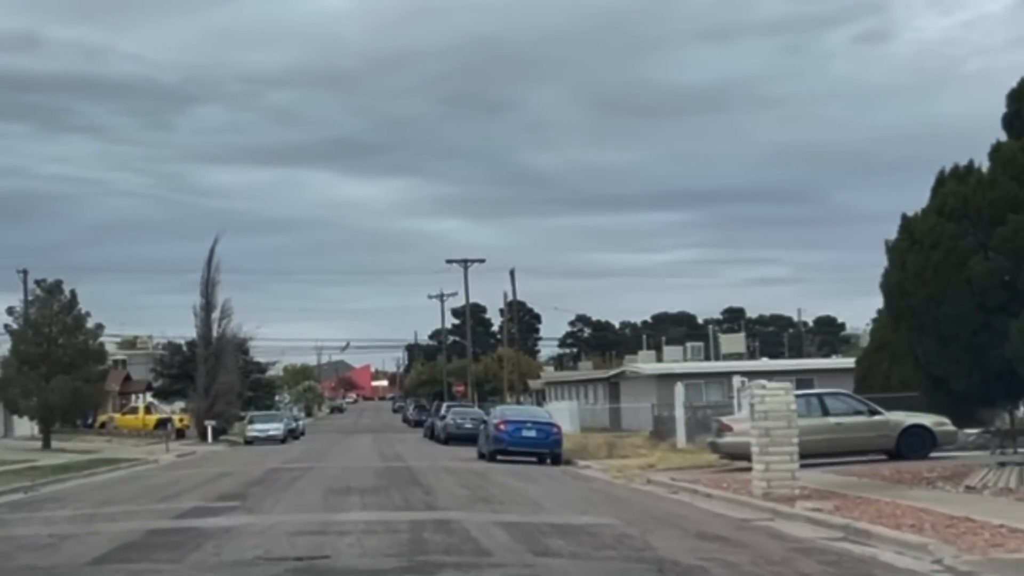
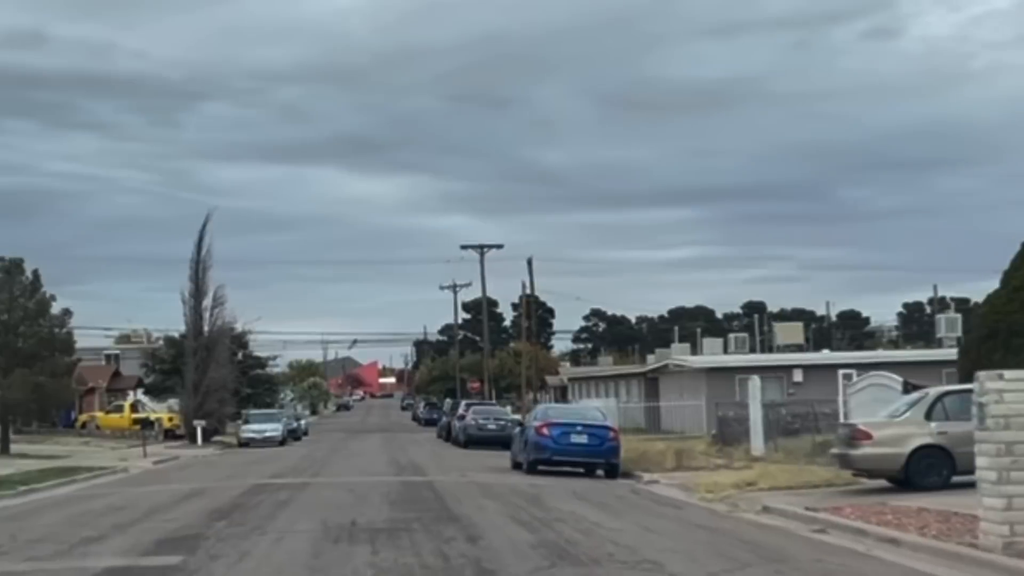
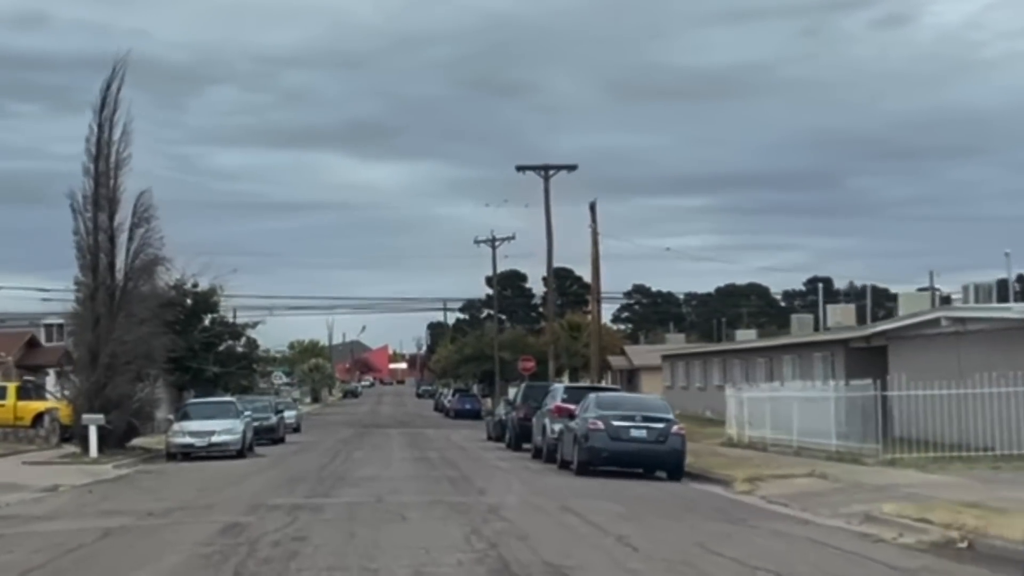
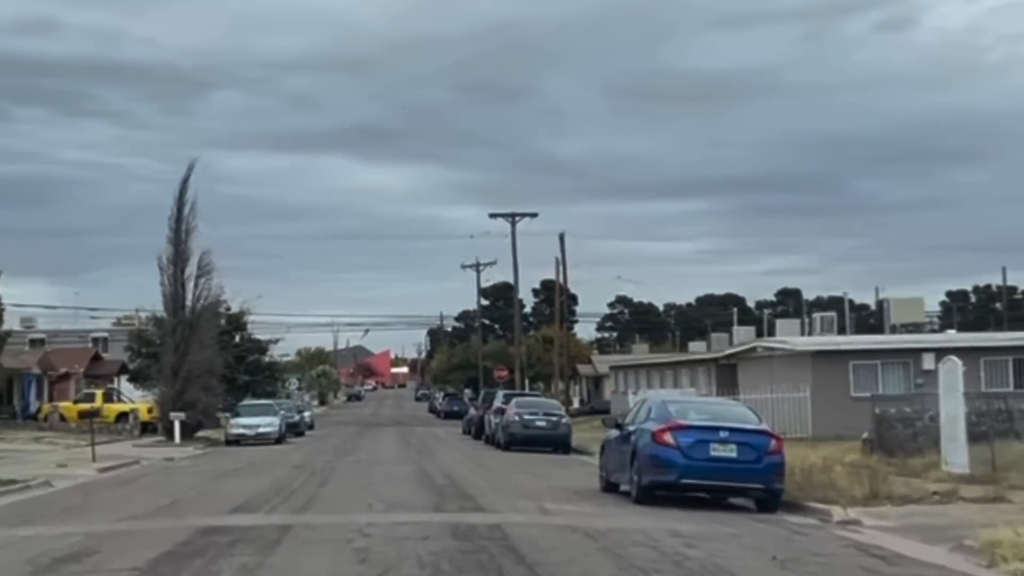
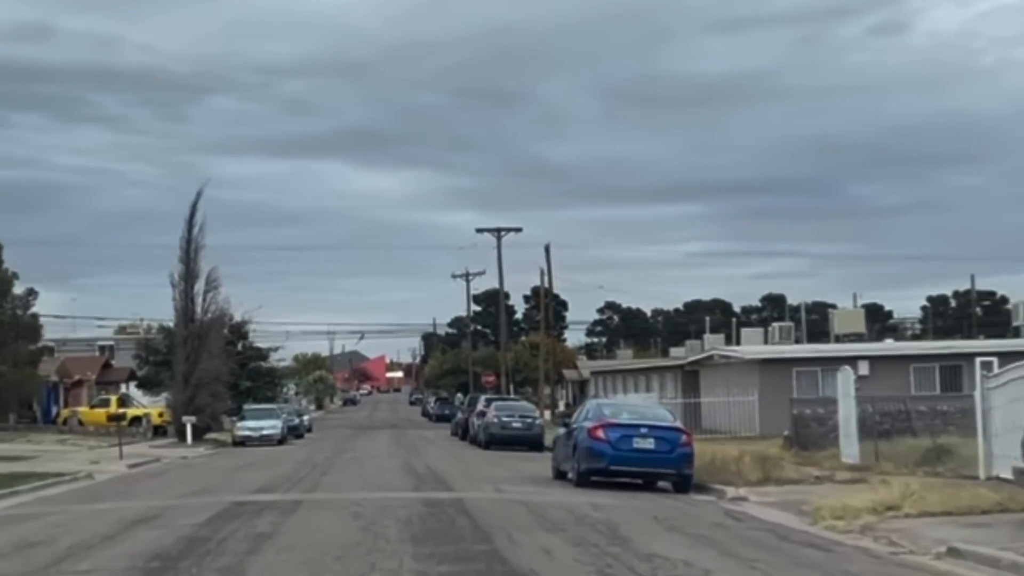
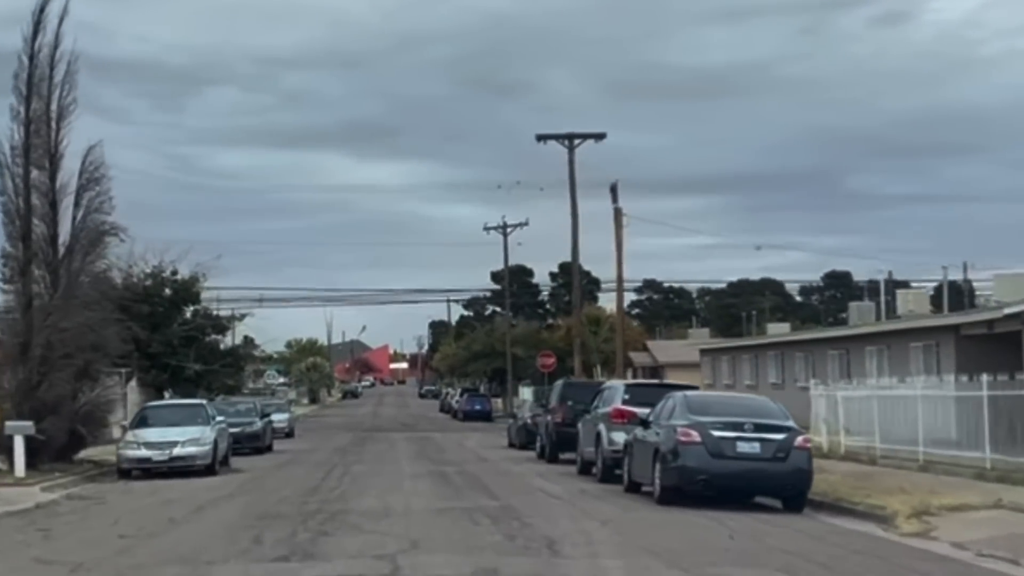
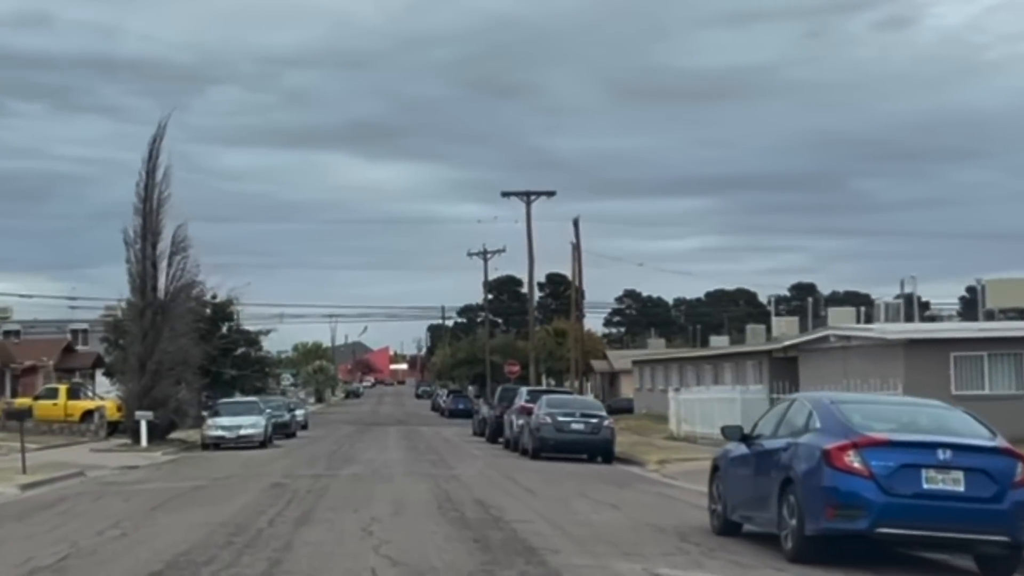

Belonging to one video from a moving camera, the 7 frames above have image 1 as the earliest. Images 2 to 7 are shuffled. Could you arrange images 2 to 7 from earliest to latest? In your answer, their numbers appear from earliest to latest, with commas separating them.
2, 5, 4, 7, 3, 6
